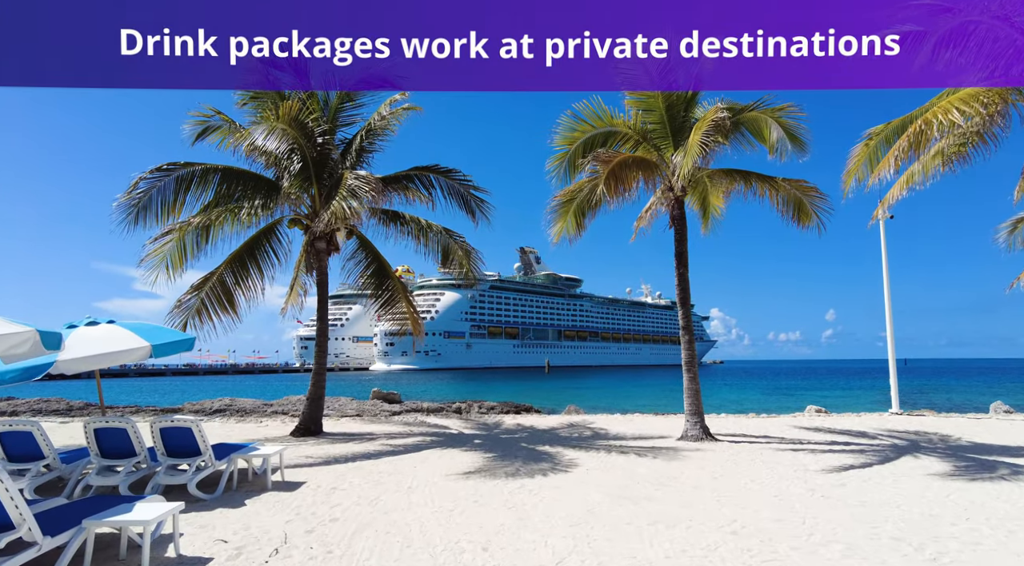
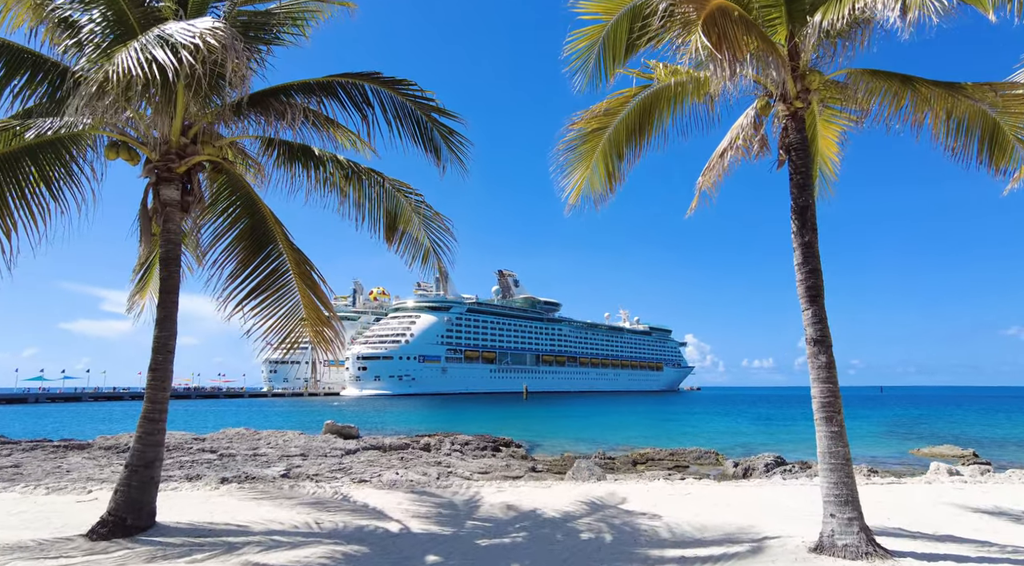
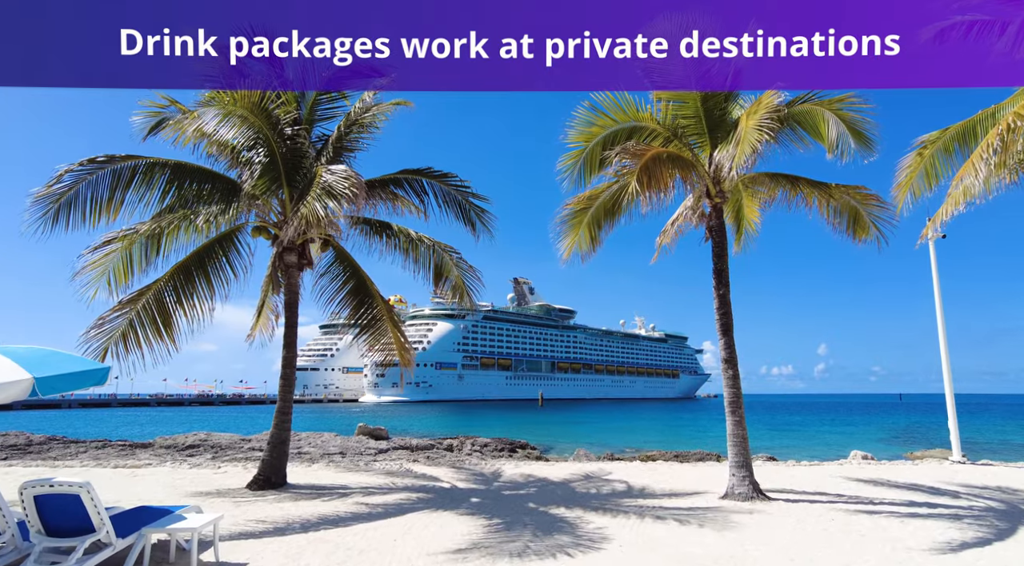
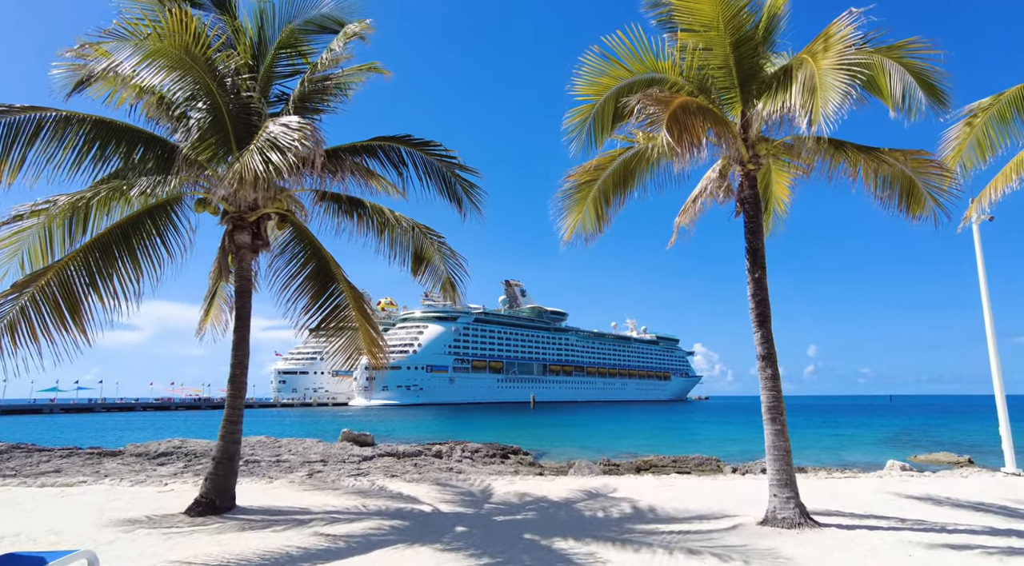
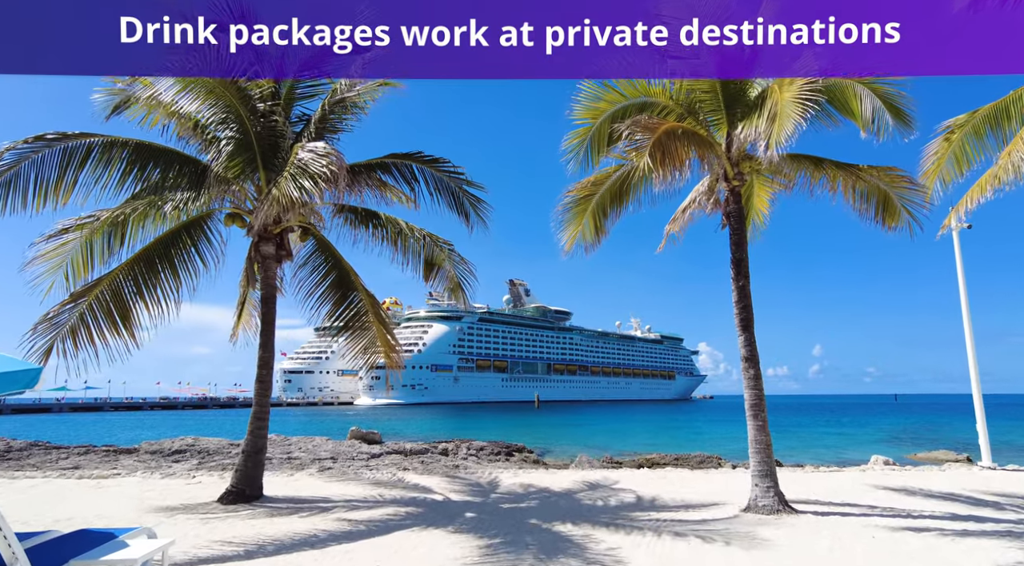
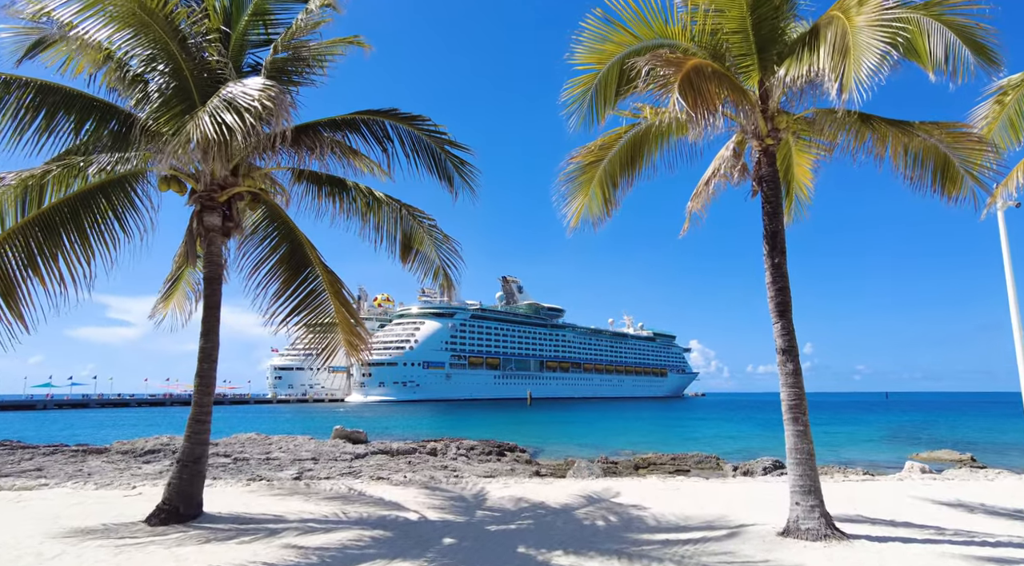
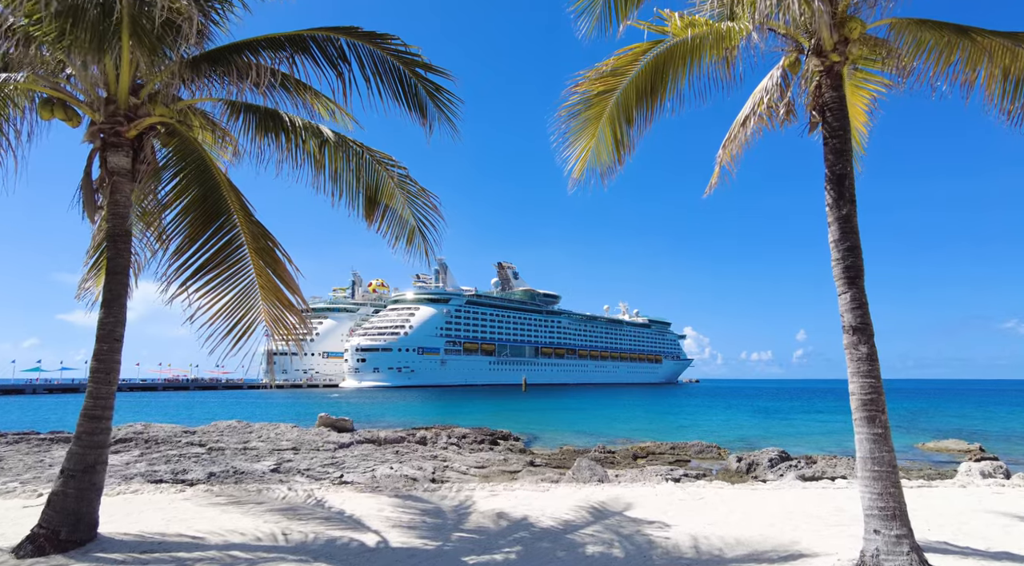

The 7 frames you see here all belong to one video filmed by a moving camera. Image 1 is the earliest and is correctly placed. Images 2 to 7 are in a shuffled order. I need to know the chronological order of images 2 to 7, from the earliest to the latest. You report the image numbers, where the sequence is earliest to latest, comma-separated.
3, 5, 4, 6, 2, 7
